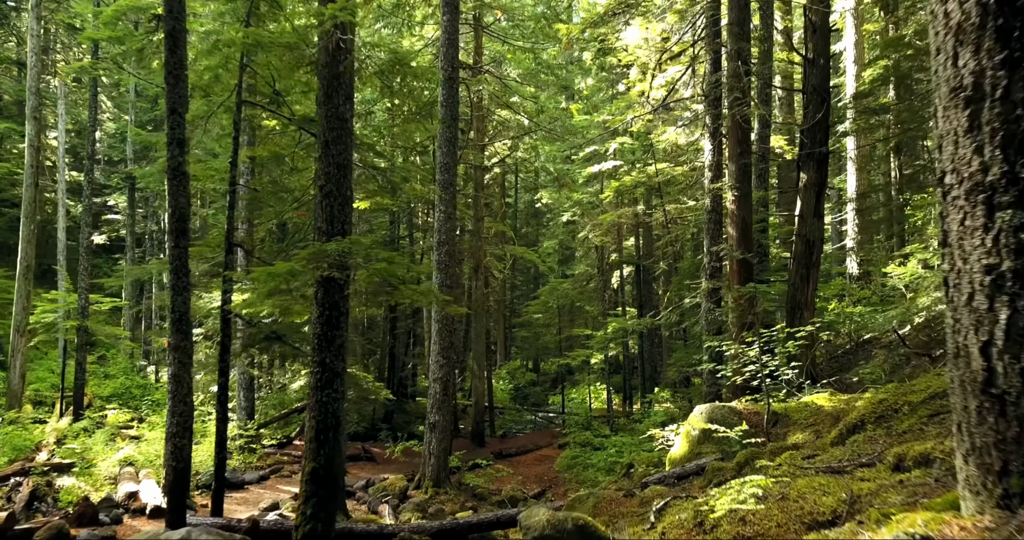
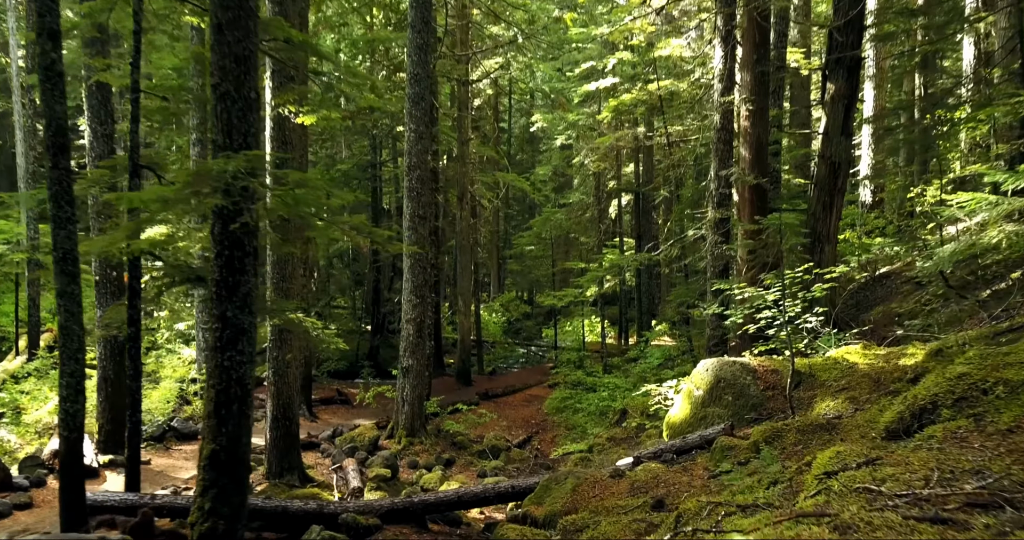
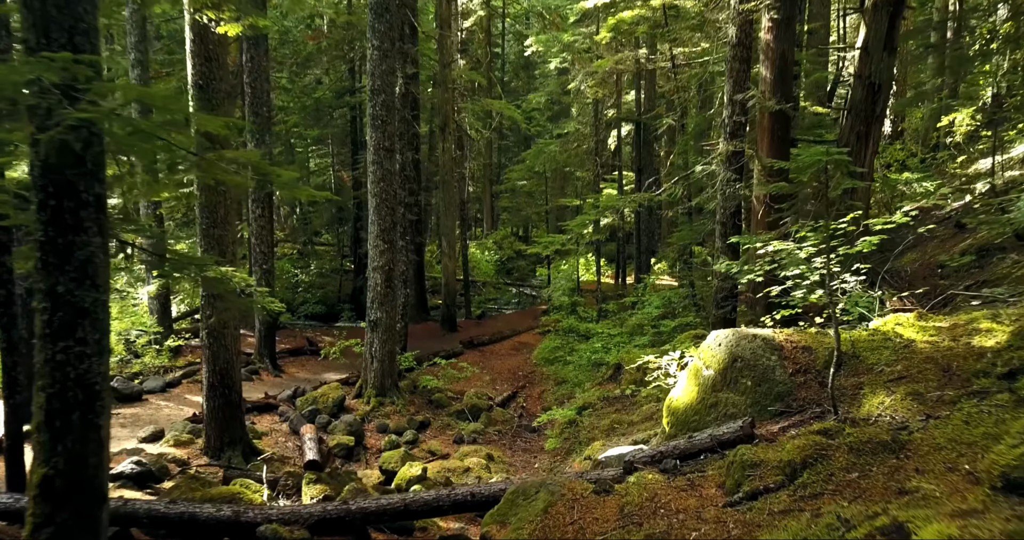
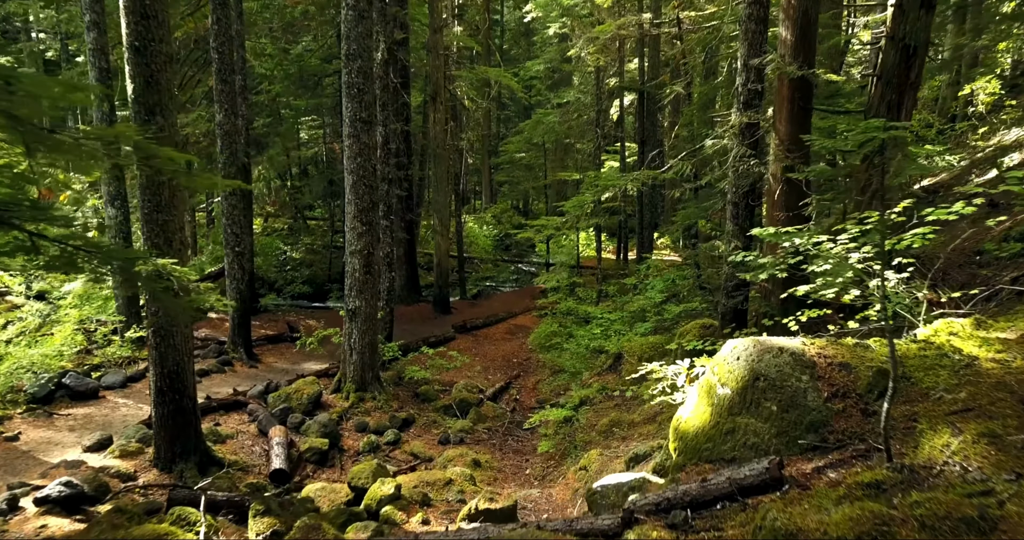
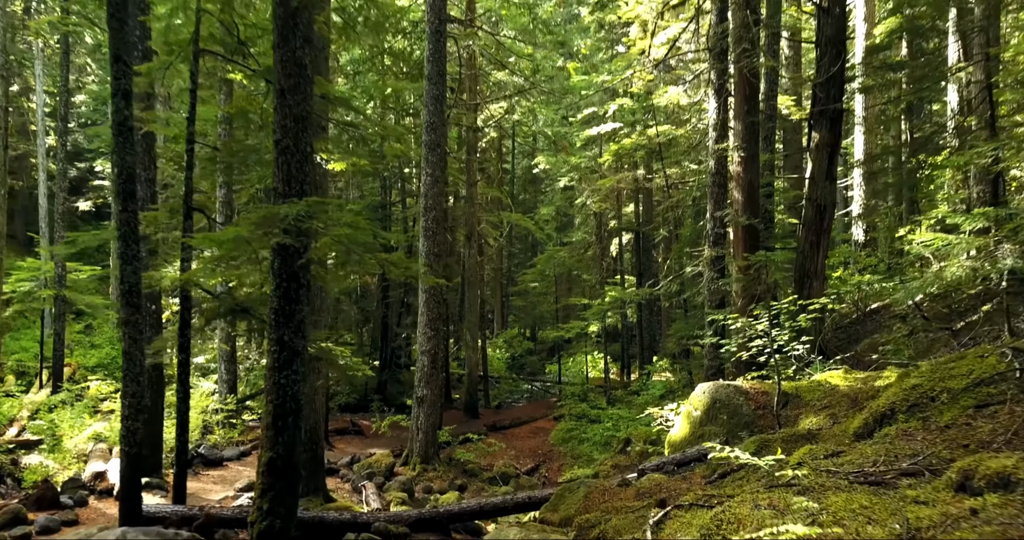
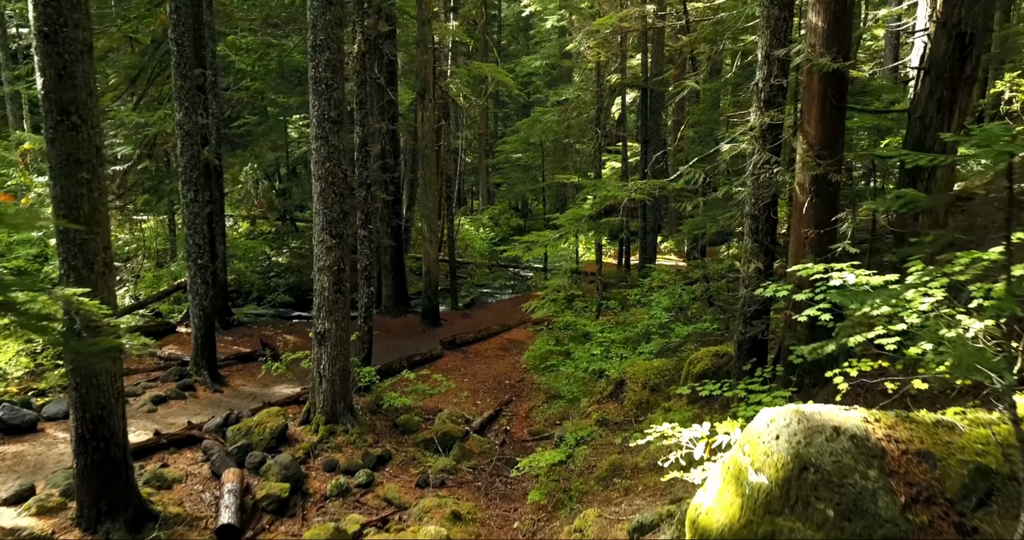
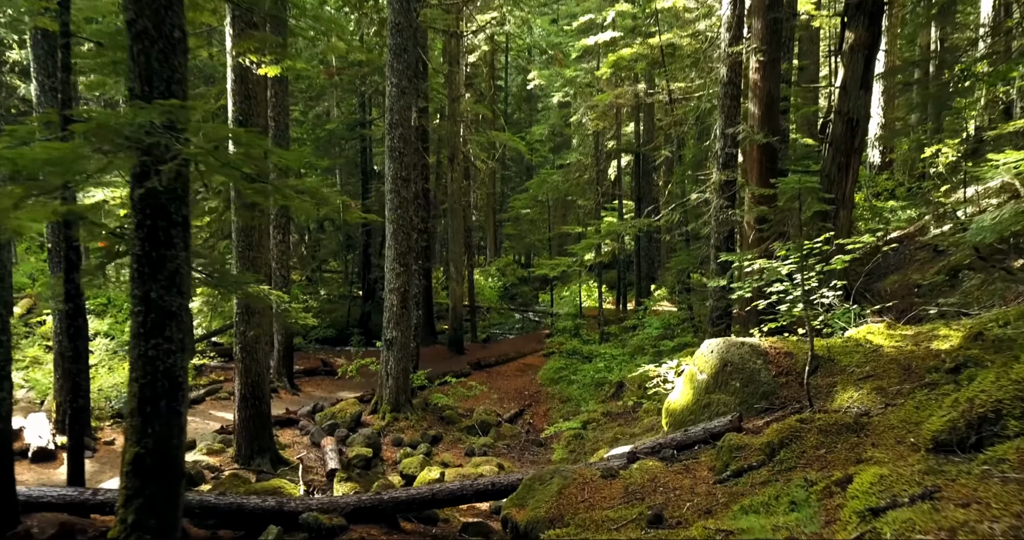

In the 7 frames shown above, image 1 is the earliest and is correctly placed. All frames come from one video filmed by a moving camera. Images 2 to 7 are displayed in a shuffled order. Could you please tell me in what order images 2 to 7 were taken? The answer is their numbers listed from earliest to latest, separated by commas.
5, 2, 7, 3, 4, 6
